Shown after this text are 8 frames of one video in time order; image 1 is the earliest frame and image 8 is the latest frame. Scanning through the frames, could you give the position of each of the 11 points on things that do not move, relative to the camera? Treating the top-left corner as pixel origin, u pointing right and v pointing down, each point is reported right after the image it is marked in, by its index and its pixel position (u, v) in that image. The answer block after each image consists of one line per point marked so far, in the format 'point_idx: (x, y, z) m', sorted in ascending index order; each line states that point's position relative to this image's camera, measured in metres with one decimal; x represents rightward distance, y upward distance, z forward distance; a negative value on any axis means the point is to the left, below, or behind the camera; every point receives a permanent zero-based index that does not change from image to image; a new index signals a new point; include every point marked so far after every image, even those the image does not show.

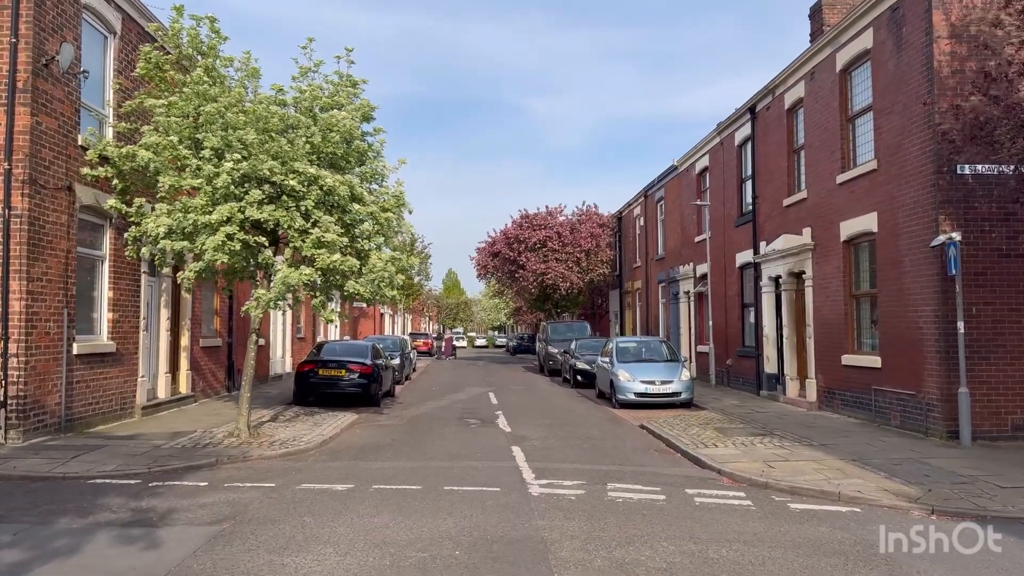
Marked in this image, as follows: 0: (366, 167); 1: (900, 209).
0: (-2.1, +1.8, +11.8) m
1: (+5.7, +1.1, +11.9) m
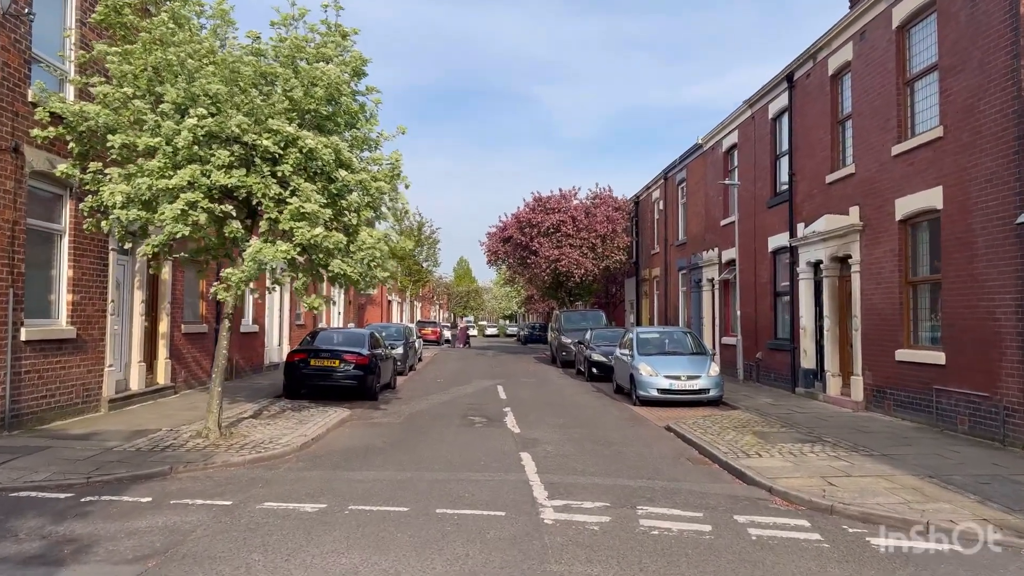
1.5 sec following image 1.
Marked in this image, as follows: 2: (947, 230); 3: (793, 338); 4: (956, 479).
0: (-2.0, +2.0, +10.3) m
1: (+5.8, +1.3, +10.2) m
2: (+5.8, +0.8, +10.8) m
3: (+5.7, -1.0, +16.3) m
4: (+4.4, -1.9, +7.9) m
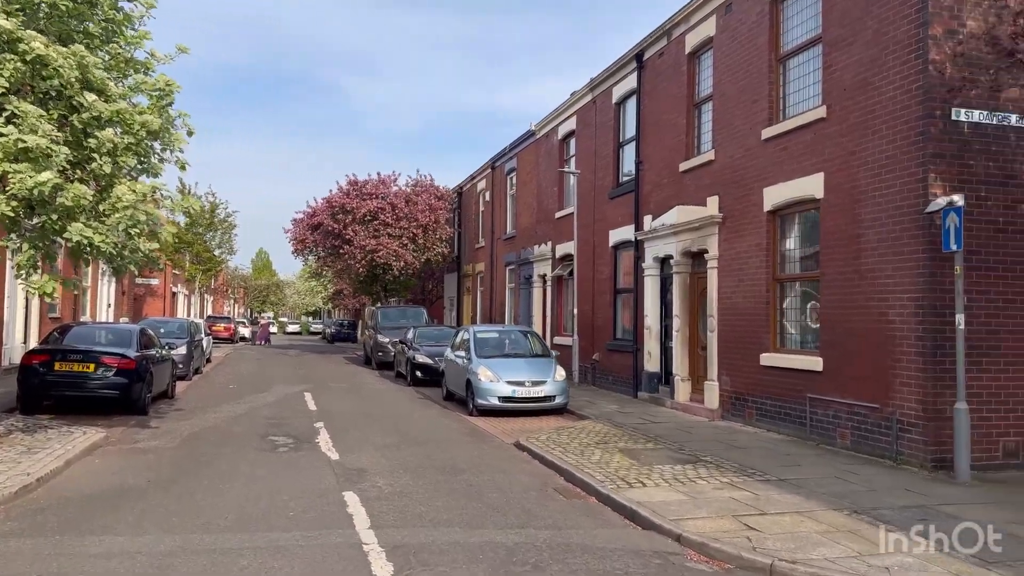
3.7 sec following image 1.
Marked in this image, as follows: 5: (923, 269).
0: (-3.6, +2.2, +7.4) m
1: (+4.0, +1.4, +9.2) m
2: (+3.8, +0.8, +9.7) m
3: (+2.3, -1.0, +15.1) m
4: (+3.0, -1.8, +6.6) m
5: (+4.2, +0.2, +8.2) m
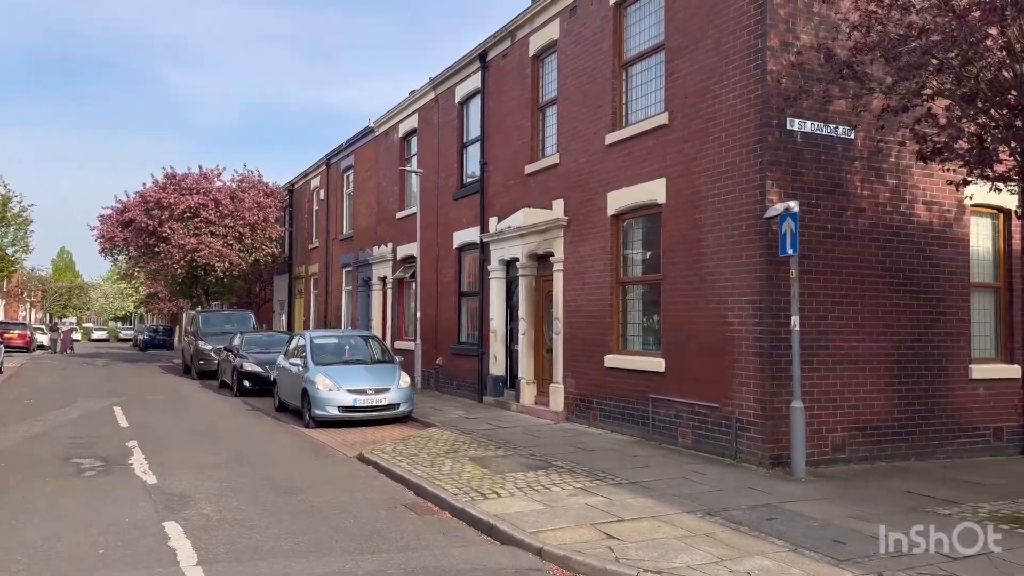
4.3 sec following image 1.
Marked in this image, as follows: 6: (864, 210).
0: (-4.8, +2.2, +6.1) m
1: (+2.2, +1.3, +9.4) m
2: (+2.0, +0.8, +9.9) m
3: (-0.6, -1.0, +14.9) m
4: (+1.8, -1.9, +6.7) m
5: (+2.6, +0.2, +8.6) m
6: (+4.0, +0.9, +9.1) m
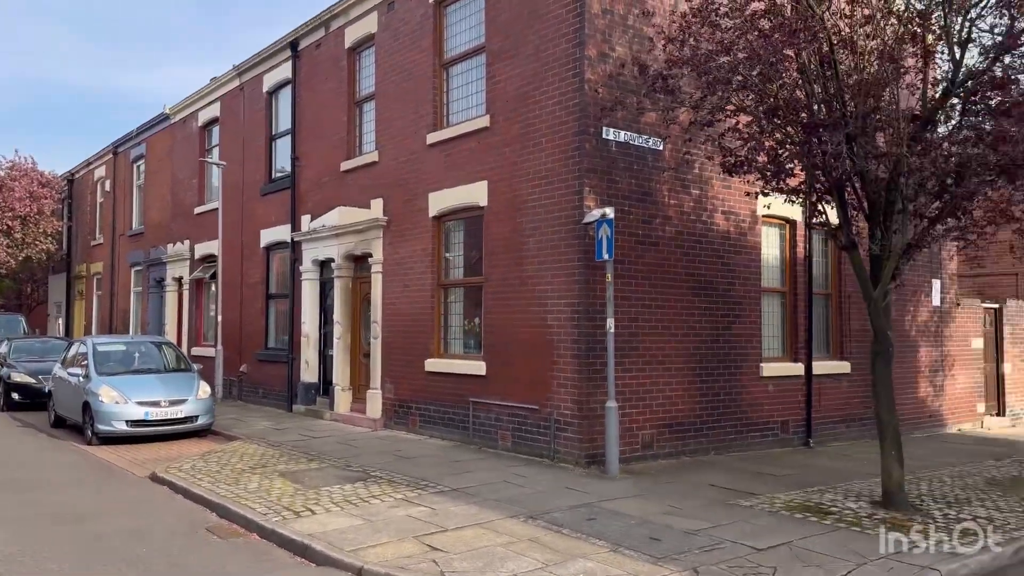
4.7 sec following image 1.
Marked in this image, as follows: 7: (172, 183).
0: (-6.0, +2.2, +4.6) m
1: (+0.1, +1.3, +9.5) m
2: (-0.2, +0.7, +9.9) m
3: (-3.9, -1.0, +14.1) m
4: (+0.4, -1.9, +6.7) m
5: (+0.7, +0.1, +8.7) m
6: (+1.9, +0.8, +9.6) m
7: (-7.9, +2.5, +18.8) m
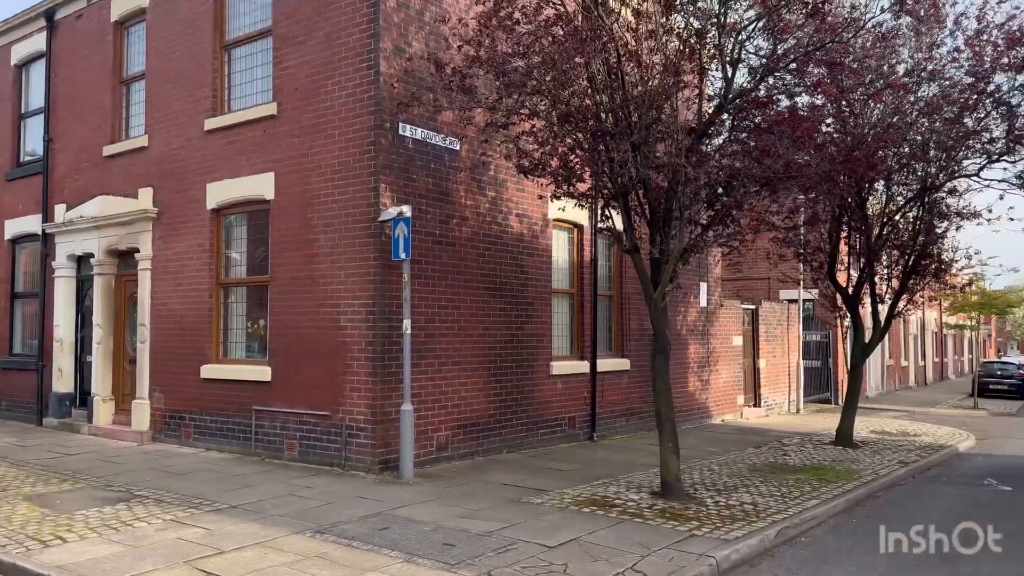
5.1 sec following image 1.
0: (-6.9, +2.3, +2.7) m
1: (-2.2, +1.3, +9.0) m
2: (-2.7, +0.7, +9.3) m
3: (-7.3, -1.0, +12.4) m
4: (-1.3, -1.9, +6.3) m
5: (-1.5, +0.1, +8.4) m
6: (-0.5, +0.8, +9.6) m
7: (-12.4, +2.5, +16.0) m
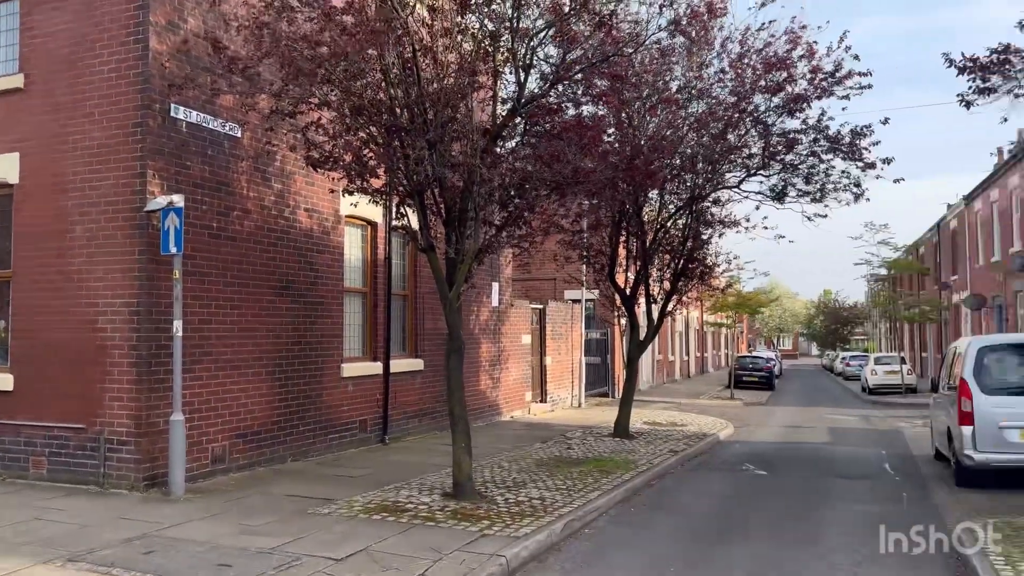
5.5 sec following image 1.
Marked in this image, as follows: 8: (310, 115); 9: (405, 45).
0: (-7.3, +2.3, +0.7) m
1: (-4.4, +1.3, +8.0) m
2: (-4.9, +0.8, +8.1) m
3: (-10.2, -0.9, +10.0) m
4: (-2.9, -1.9, +5.6) m
5: (-3.5, +0.1, +7.6) m
6: (-2.9, +0.9, +9.0) m
7: (-15.9, +2.6, +12.2) m
8: (-2.4, +2.1, +9.7) m
9: (-1.0, +2.3, +7.6) m
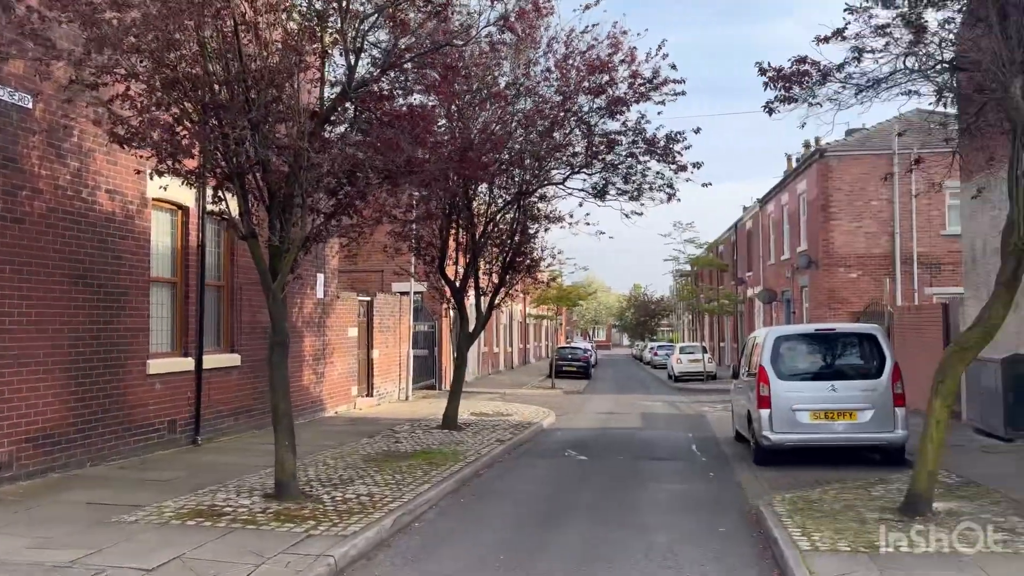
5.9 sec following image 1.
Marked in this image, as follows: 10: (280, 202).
0: (-7.2, +2.4, -0.9) m
1: (-5.9, +1.4, +6.7) m
2: (-6.5, +0.9, +6.8) m
3: (-12.0, -0.8, +7.5) m
4: (-3.9, -1.8, +4.8) m
5: (-5.0, +0.3, +6.6) m
6: (-4.7, +1.0, +8.0) m
7: (-18.1, +2.9, +8.4) m
8: (-4.3, +2.2, +8.8) m
9: (-2.5, +2.4, +7.1) m
10: (-2.2, +0.8, +7.6) m
